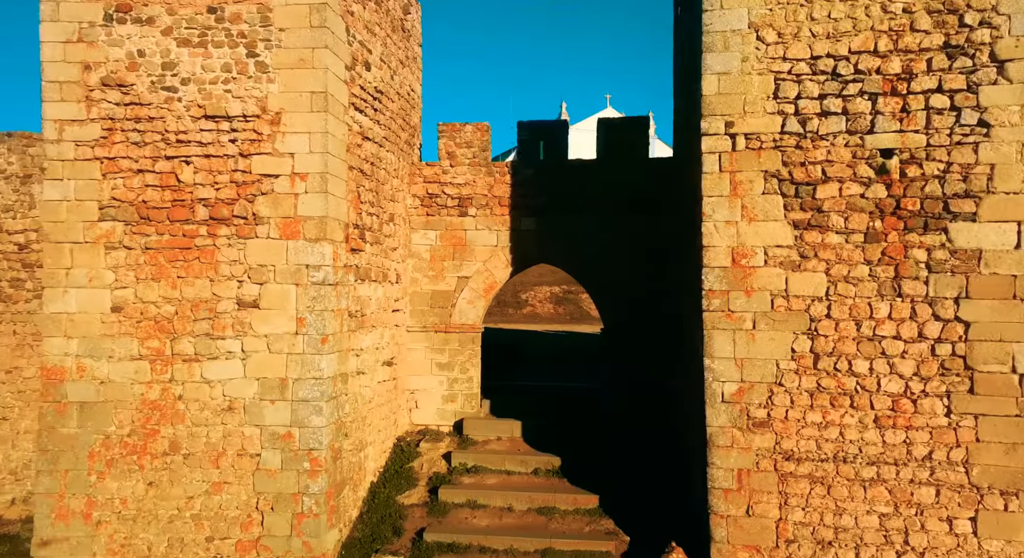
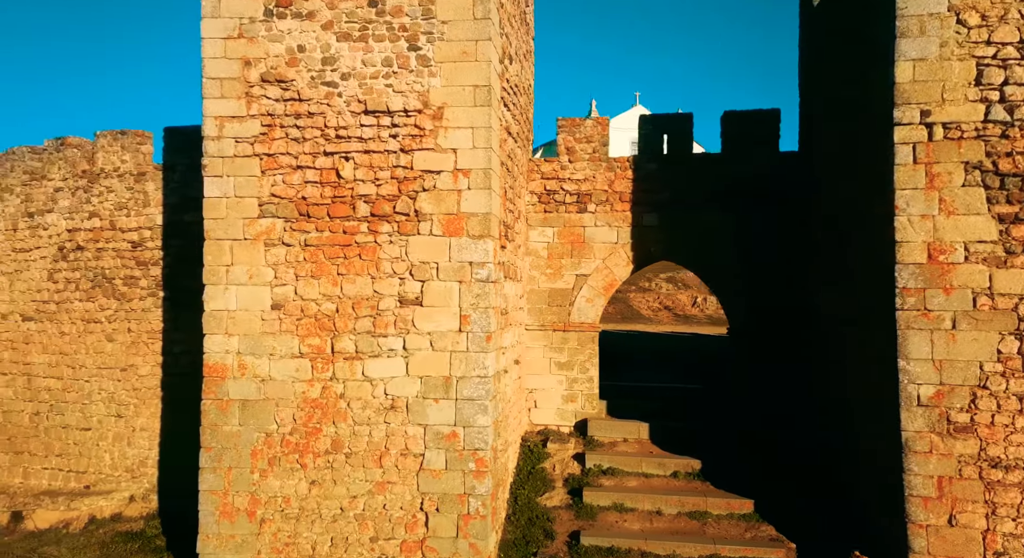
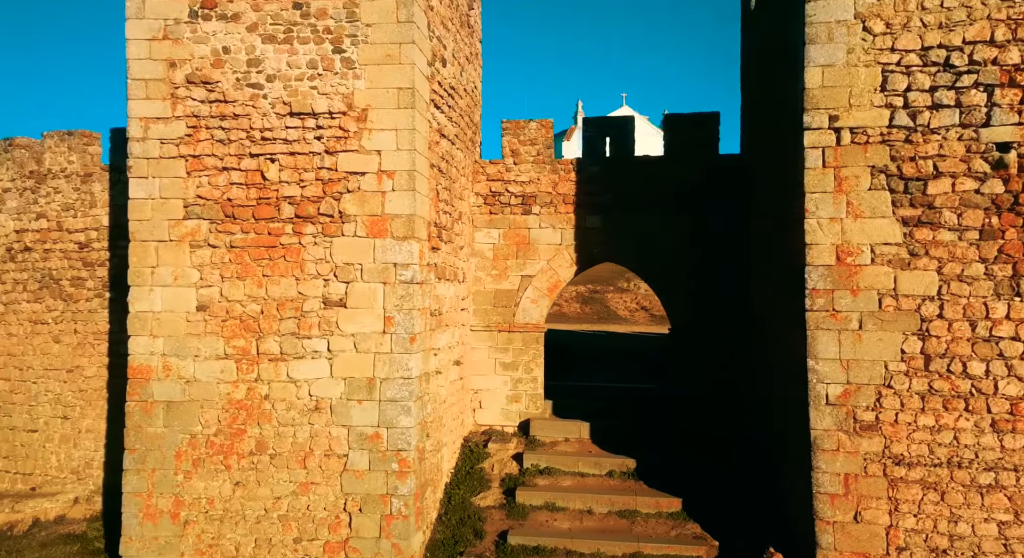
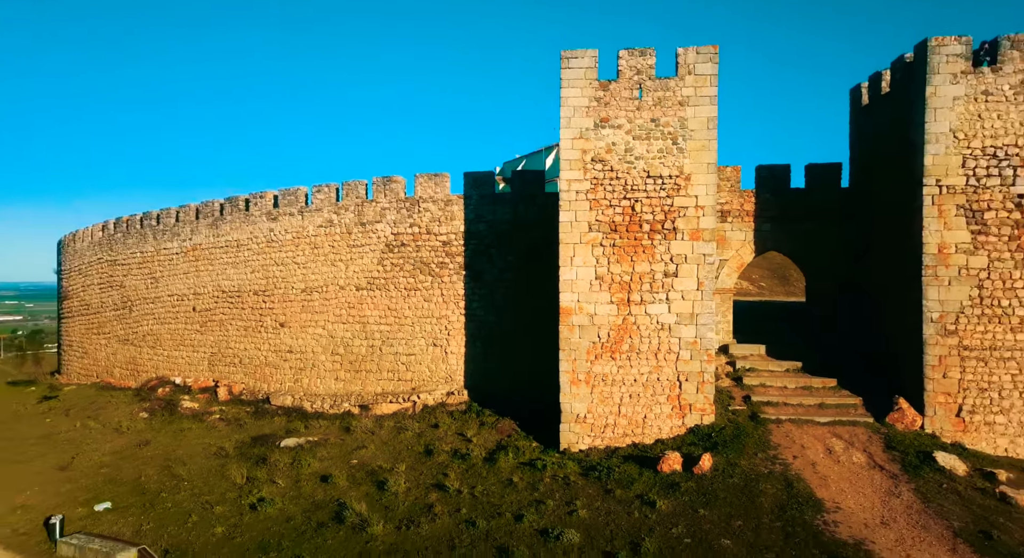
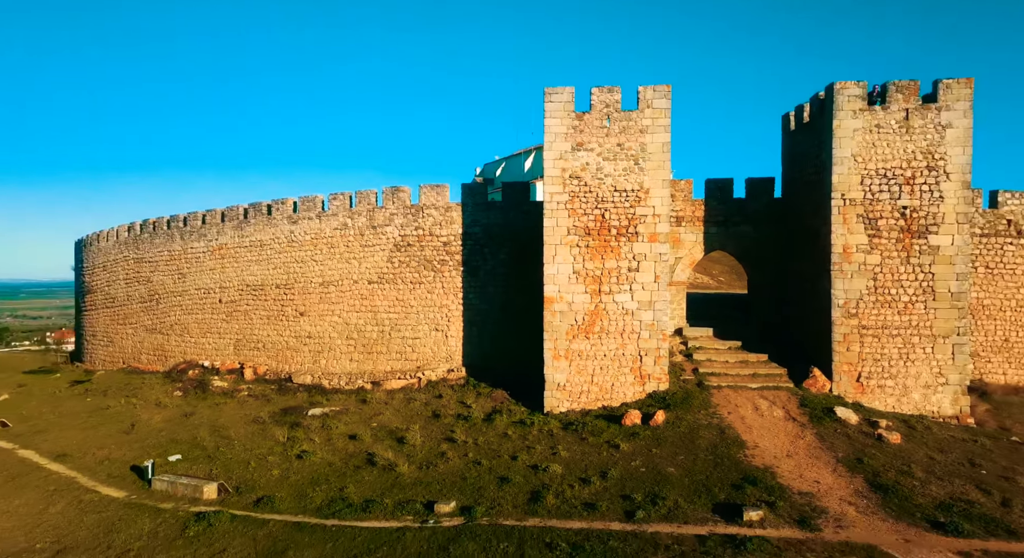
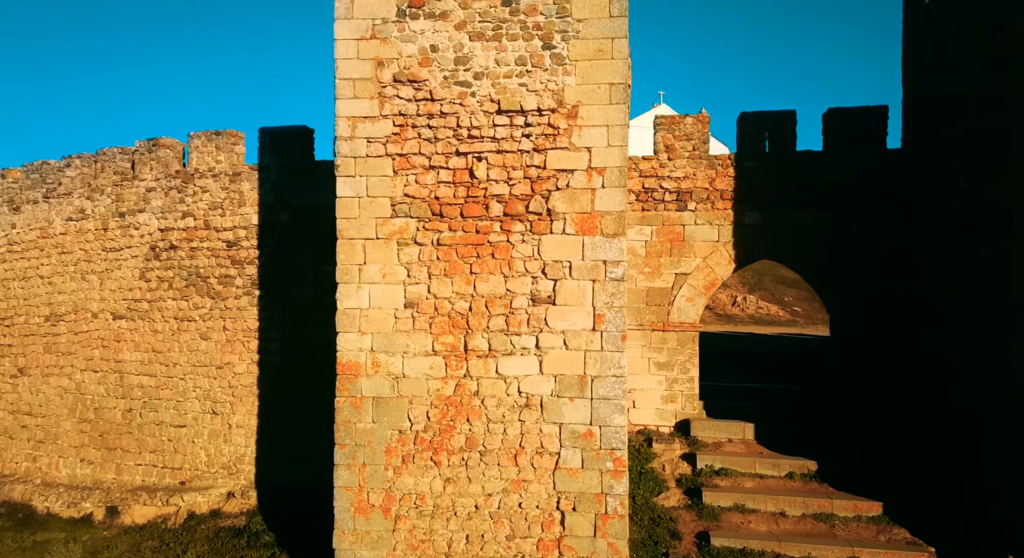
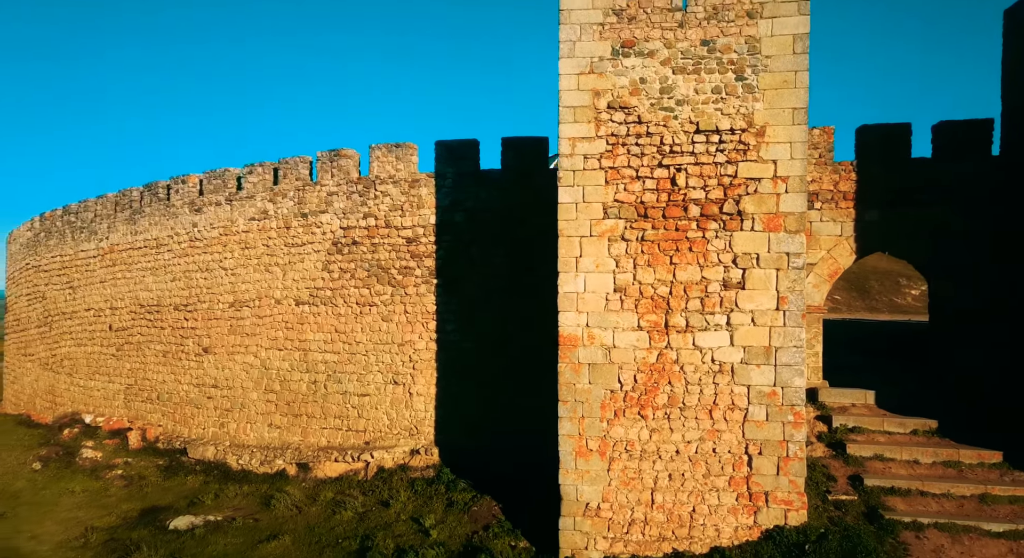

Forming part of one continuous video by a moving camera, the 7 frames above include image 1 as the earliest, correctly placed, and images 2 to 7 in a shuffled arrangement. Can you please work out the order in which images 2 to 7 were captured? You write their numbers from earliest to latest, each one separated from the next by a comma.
3, 2, 6, 7, 4, 5
